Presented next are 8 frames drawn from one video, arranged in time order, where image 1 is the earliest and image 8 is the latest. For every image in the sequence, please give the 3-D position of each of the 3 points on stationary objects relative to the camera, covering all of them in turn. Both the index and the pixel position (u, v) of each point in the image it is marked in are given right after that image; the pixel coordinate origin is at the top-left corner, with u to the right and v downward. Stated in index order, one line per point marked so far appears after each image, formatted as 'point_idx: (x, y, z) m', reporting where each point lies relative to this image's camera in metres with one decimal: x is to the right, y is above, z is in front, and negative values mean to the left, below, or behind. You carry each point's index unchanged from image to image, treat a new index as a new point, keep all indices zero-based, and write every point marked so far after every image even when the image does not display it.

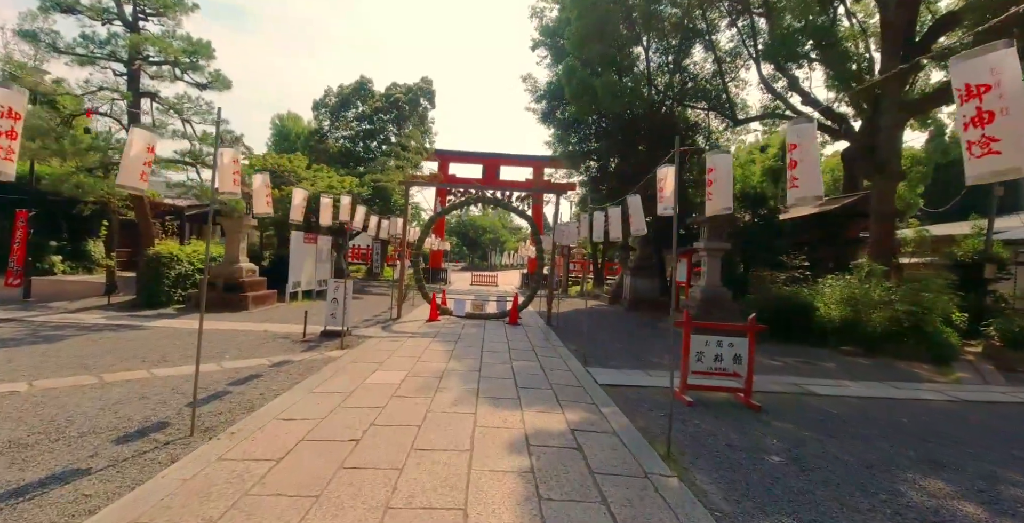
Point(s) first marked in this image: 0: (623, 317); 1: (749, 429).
0: (+3.3, -1.6, +13.1) m
1: (+2.5, -1.8, +4.7) m
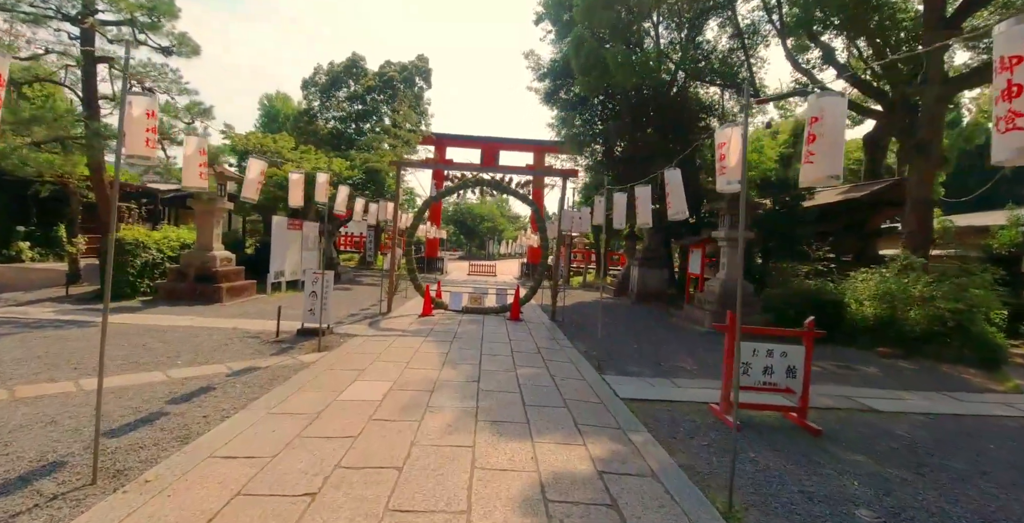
0: (+3.3, -1.4, +12.1) m
1: (+2.5, -1.7, +3.7) m
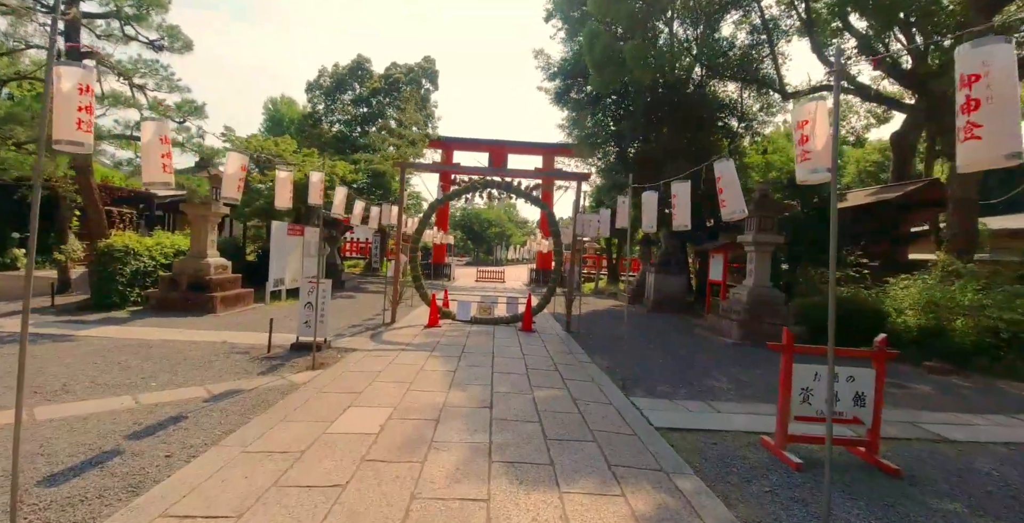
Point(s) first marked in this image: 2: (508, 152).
0: (+3.6, -1.5, +11.4) m
1: (+2.7, -1.8, +3.0) m
2: (-0.2, +4.8, +19.4) m
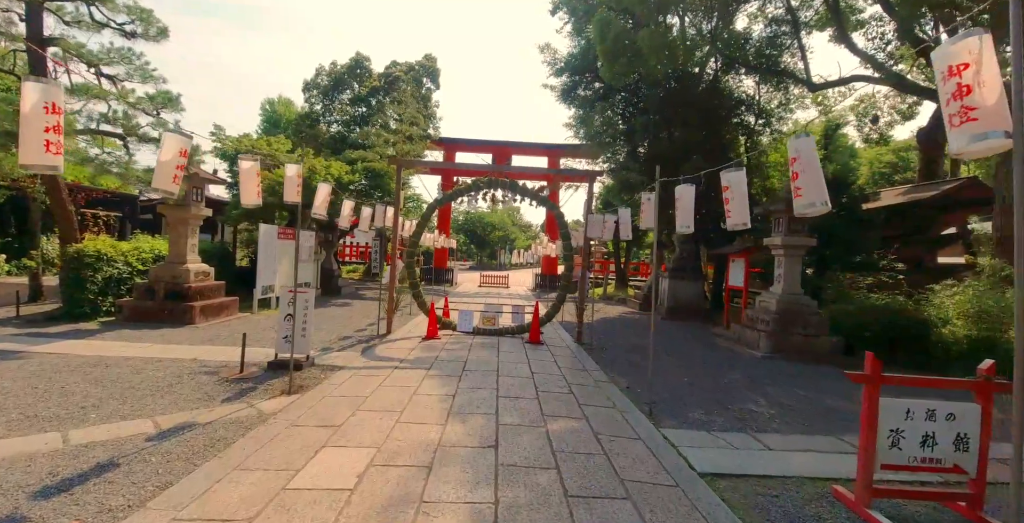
0: (+3.7, -1.7, +10.6) m
1: (+2.8, -1.8, +2.2) m
2: (0.0, +4.6, +18.7) m
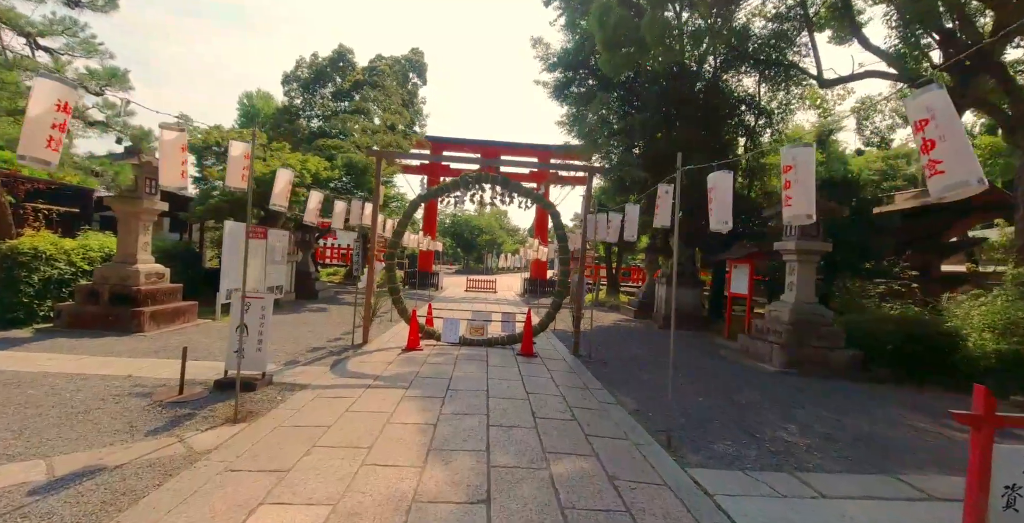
0: (+3.5, -1.8, +9.9) m
1: (+2.8, -1.8, +1.5) m
2: (-0.4, +4.4, +17.9) m
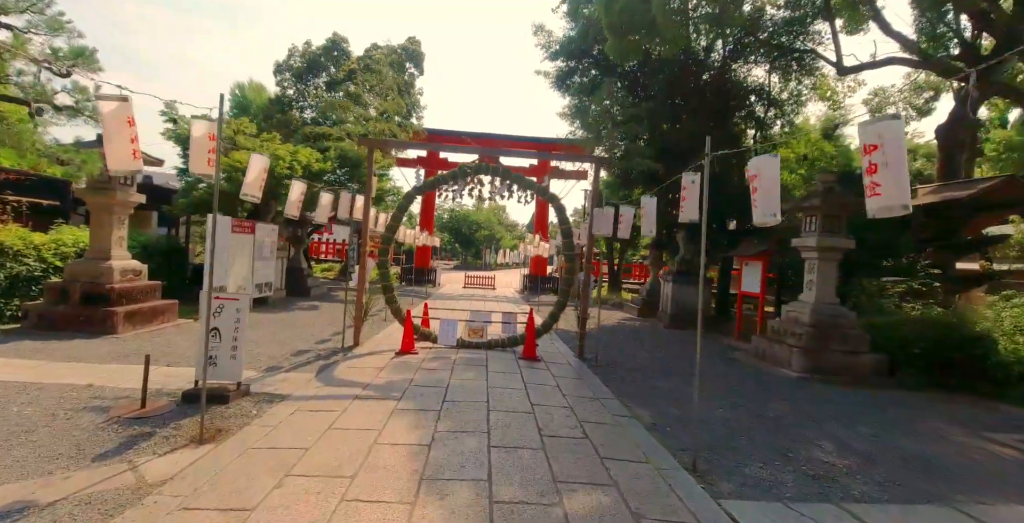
0: (+3.5, -1.7, +9.4) m
1: (+2.8, -1.8, +1.0) m
2: (-0.4, +4.6, +17.4) m
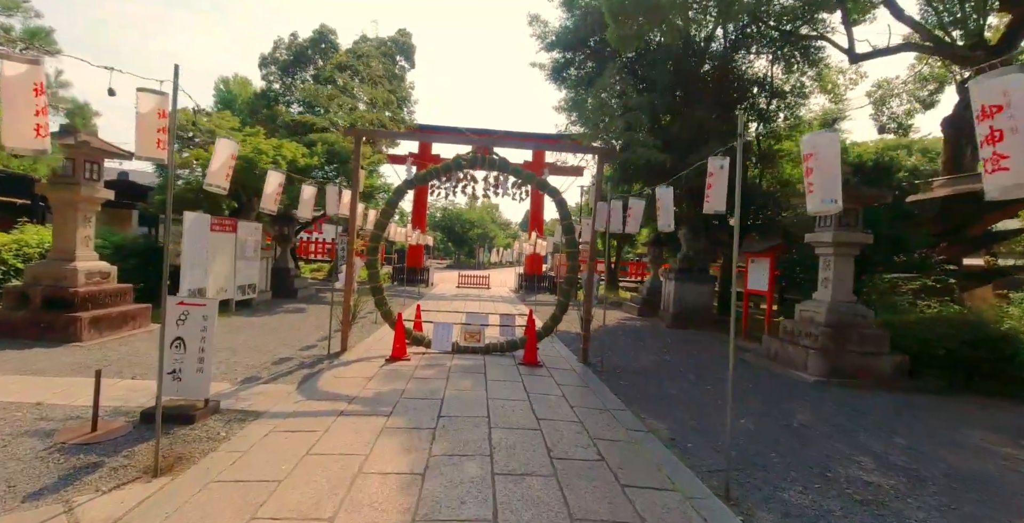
0: (+3.4, -1.7, +9.0) m
1: (+2.9, -1.8, +0.6) m
2: (-0.6, +4.6, +16.9) m
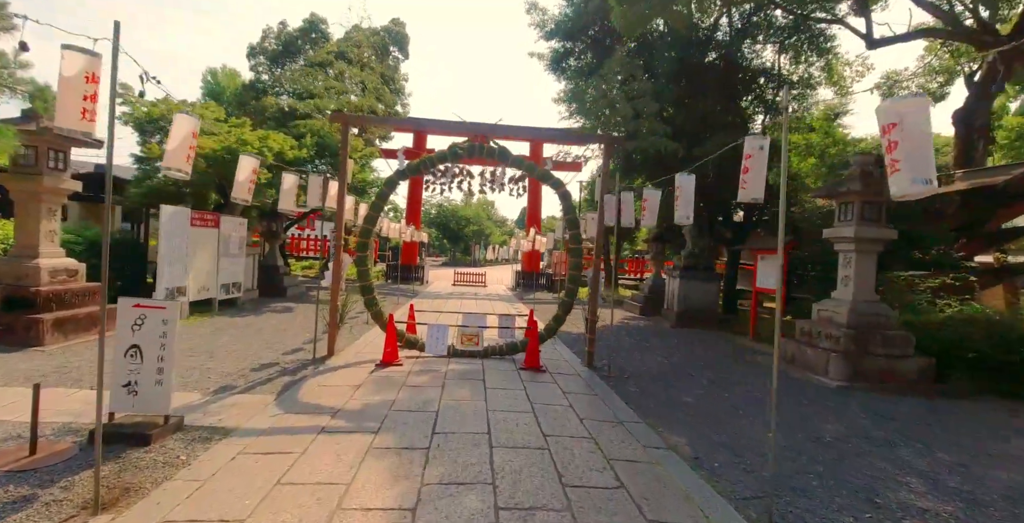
0: (+3.4, -1.6, +8.6) m
1: (+3.0, -1.8, +0.2) m
2: (-0.7, +4.7, +16.4) m
